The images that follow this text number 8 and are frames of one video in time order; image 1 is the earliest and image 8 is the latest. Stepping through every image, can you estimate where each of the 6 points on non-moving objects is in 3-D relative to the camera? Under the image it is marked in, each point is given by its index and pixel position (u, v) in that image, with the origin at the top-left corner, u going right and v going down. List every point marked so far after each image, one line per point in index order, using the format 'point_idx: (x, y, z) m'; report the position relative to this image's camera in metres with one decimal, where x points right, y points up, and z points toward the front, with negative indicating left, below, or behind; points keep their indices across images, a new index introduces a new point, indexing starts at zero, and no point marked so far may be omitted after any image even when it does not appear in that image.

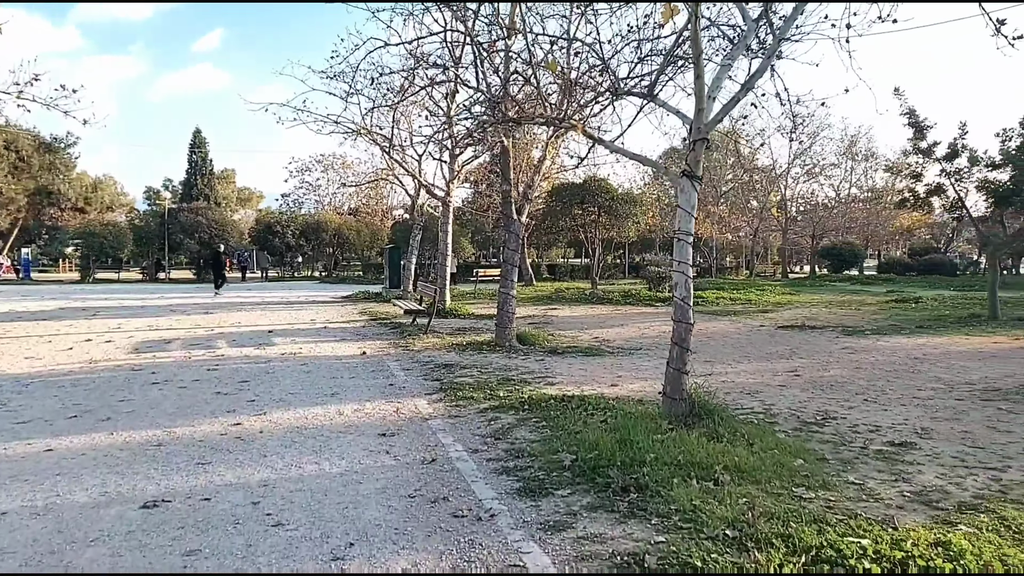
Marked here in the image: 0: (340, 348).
0: (-2.8, -1.0, +11.4) m
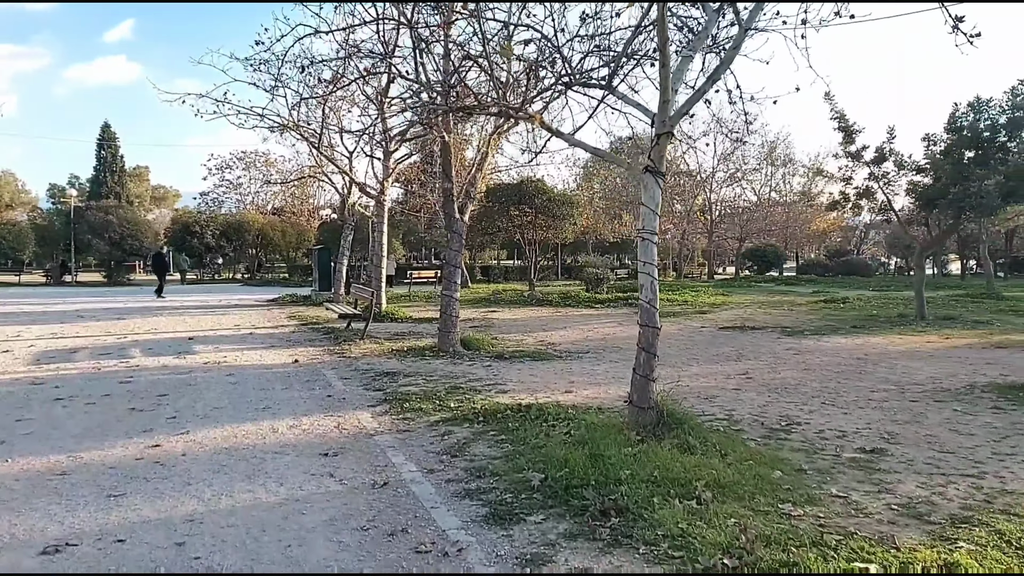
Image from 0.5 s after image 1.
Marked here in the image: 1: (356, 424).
0: (-3.7, -1.0, +10.6) m
1: (-1.4, -1.2, +6.3) m
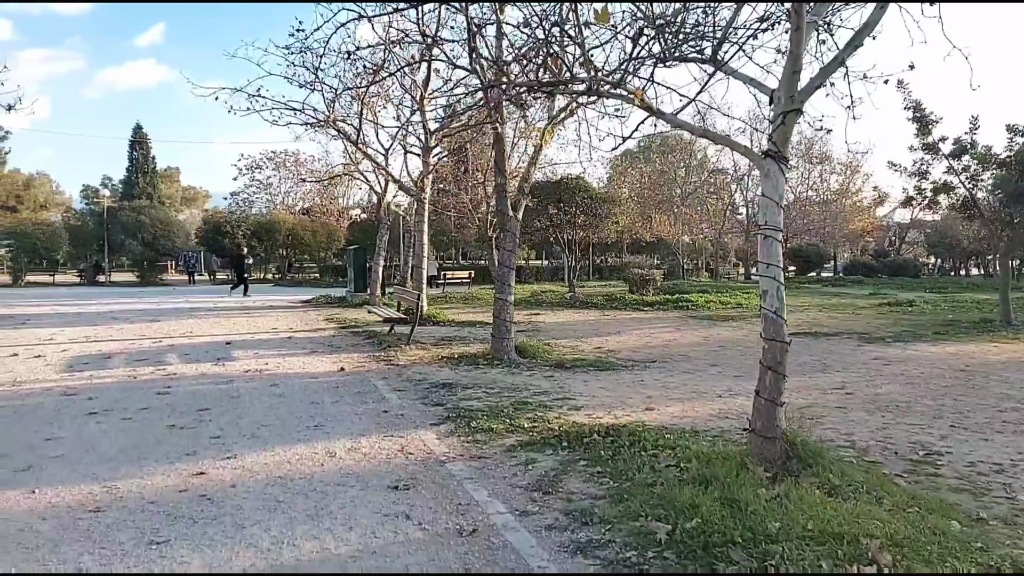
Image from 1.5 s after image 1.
0: (-2.9, -1.1, +9.9) m
1: (-0.7, -1.3, +5.6) m
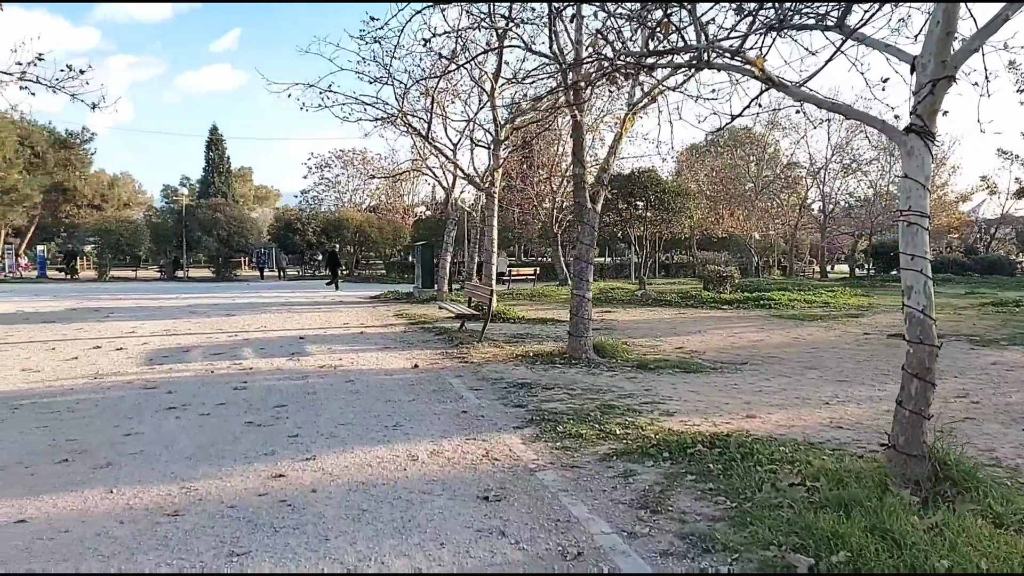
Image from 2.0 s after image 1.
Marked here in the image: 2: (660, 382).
0: (-1.8, -1.0, +9.7) m
1: (0.0, -1.2, +5.2) m
2: (+1.7, -1.1, +8.0) m
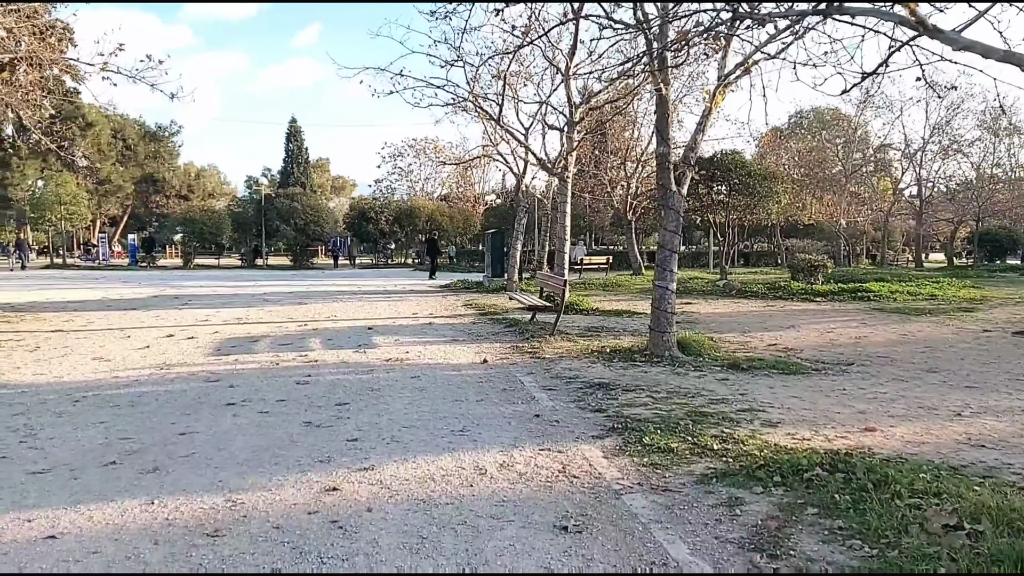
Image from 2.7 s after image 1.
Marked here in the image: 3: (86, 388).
0: (-0.8, -0.9, +9.2) m
1: (+0.5, -1.2, +4.6) m
2: (+2.5, -1.0, +7.1) m
3: (-4.4, -1.0, +7.2) m
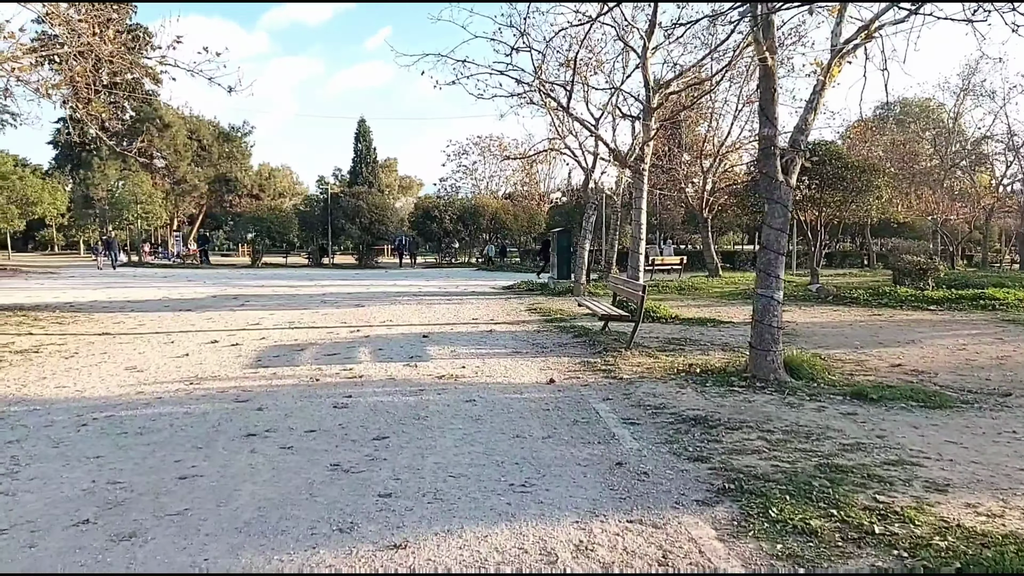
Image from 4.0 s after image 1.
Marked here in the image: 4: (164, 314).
0: (+0.1, -1.0, +8.1) m
1: (+0.9, -1.3, +3.3) m
2: (+3.1, -1.1, +5.7) m
3: (-3.8, -1.1, +6.3) m
4: (-7.4, -0.5, +14.7) m
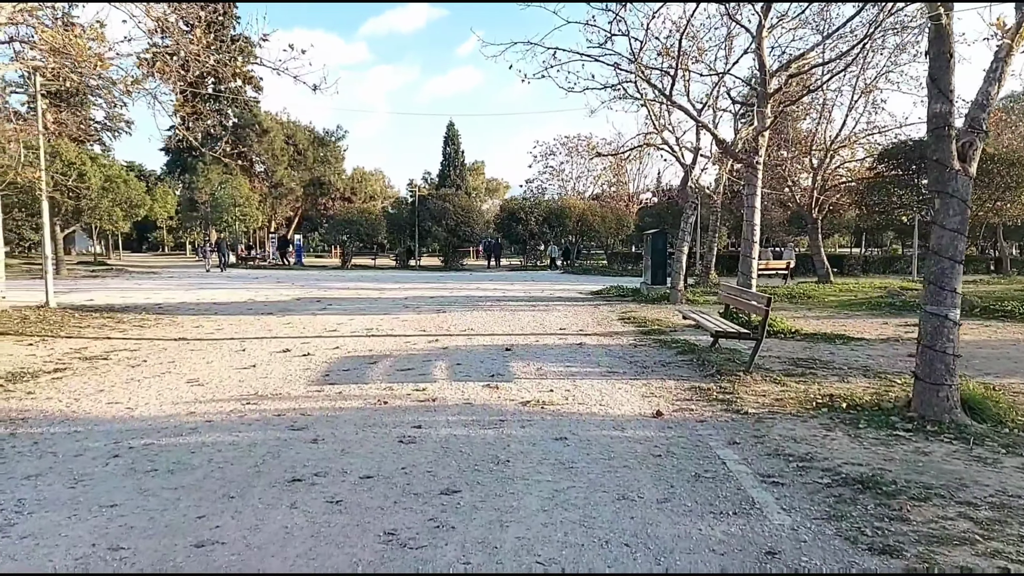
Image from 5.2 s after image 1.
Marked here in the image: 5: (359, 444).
0: (+1.0, -1.1, +6.8) m
1: (+1.3, -1.4, +2.0) m
2: (+3.8, -1.2, +4.1) m
3: (-3.0, -1.2, +5.6) m
4: (-5.6, -0.6, +14.4) m
5: (-1.2, -1.2, +5.2) m
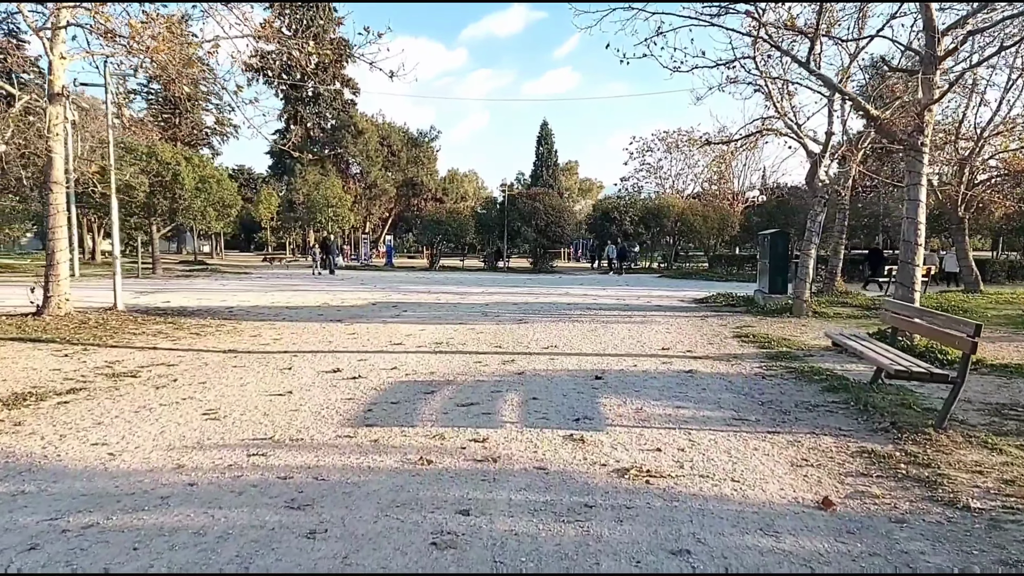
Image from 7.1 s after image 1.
0: (+1.7, -1.2, +4.8) m
1: (+1.3, -1.5, 0.0) m
2: (+4.0, -1.4, +1.7) m
3: (-2.5, -1.3, +4.1) m
4: (-3.9, -0.7, +13.2) m
5: (-0.7, -1.3, +3.5) m
